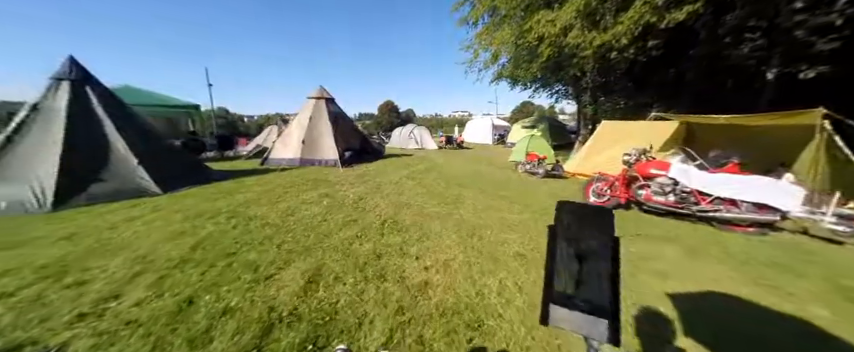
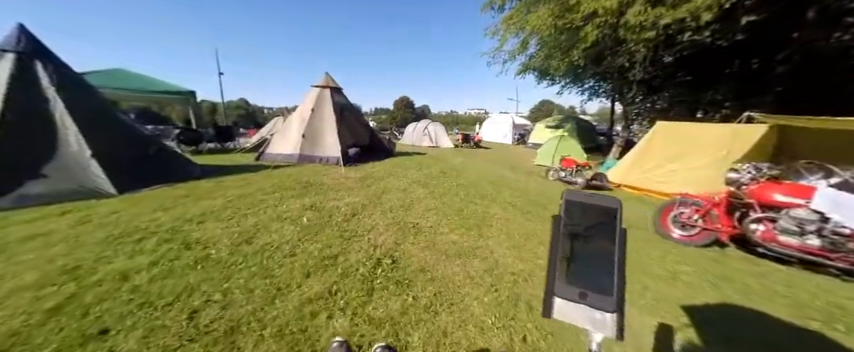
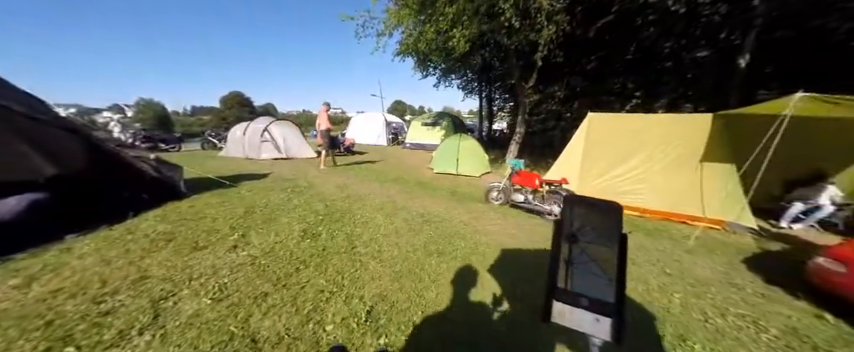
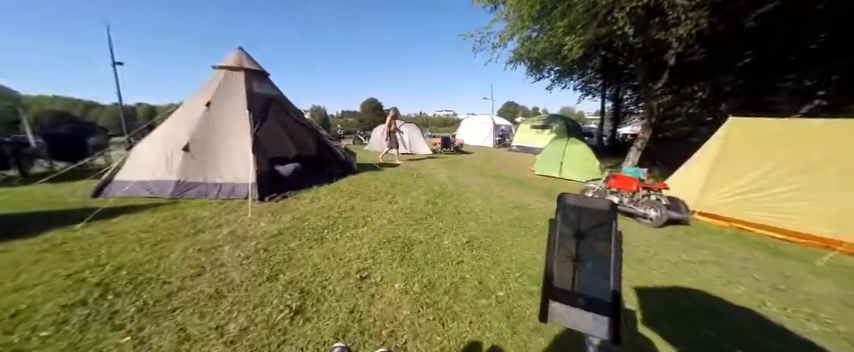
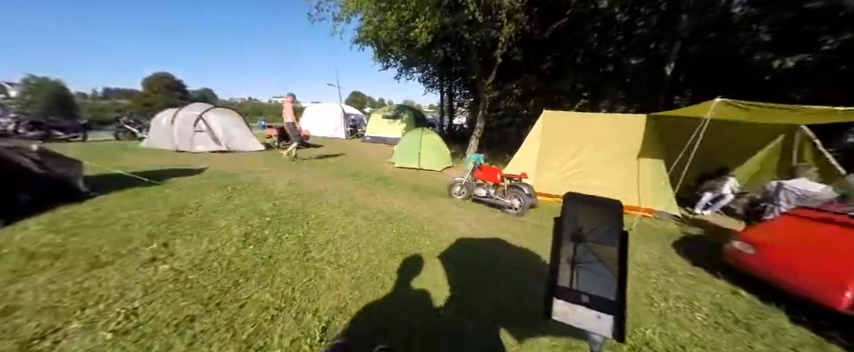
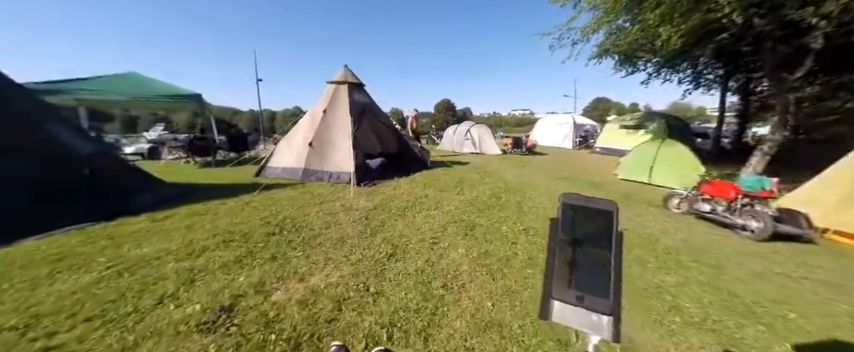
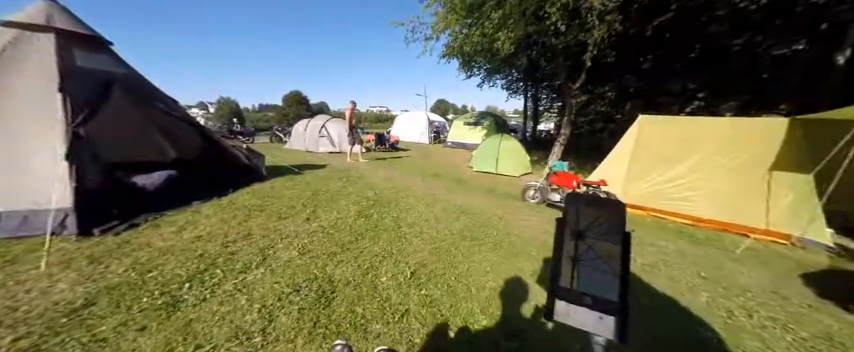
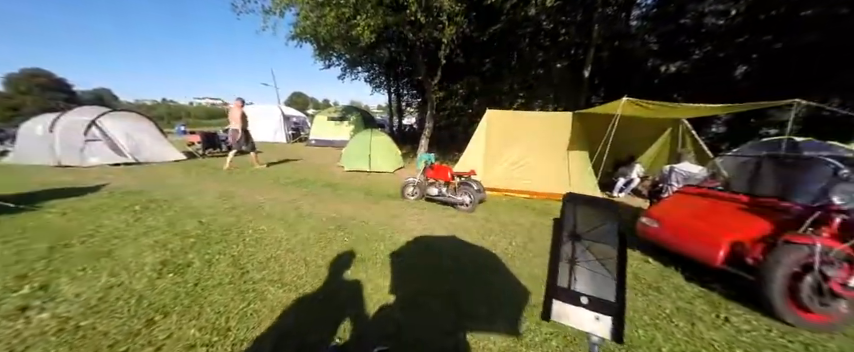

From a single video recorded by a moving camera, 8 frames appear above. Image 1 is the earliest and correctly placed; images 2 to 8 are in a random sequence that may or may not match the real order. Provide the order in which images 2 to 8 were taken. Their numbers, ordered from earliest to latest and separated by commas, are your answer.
2, 6, 4, 7, 3, 5, 8
